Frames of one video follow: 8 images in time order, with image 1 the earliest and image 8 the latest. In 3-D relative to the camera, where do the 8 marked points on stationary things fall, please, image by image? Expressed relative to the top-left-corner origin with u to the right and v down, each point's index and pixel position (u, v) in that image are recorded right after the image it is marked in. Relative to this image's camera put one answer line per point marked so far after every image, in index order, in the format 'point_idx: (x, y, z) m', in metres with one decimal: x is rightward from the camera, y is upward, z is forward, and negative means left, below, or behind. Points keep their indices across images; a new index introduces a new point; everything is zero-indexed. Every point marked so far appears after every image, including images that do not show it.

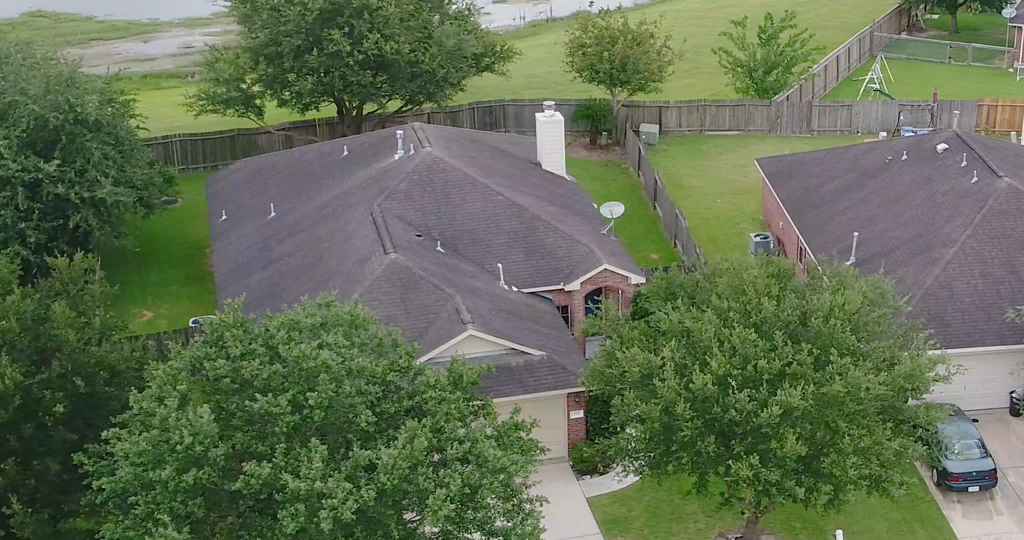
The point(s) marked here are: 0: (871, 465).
0: (+3.9, -2.2, +18.1) m
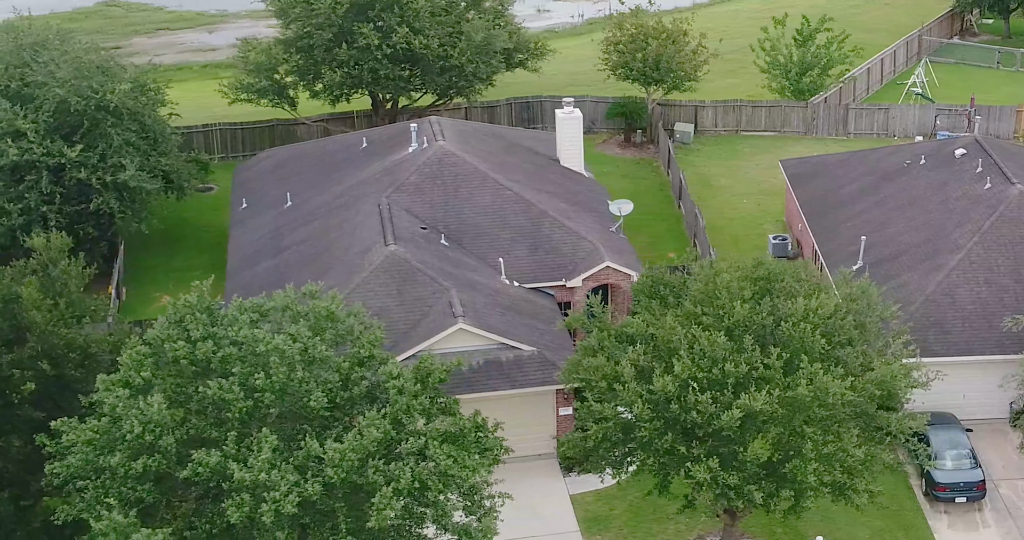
0: (+3.5, -2.2, +17.8) m
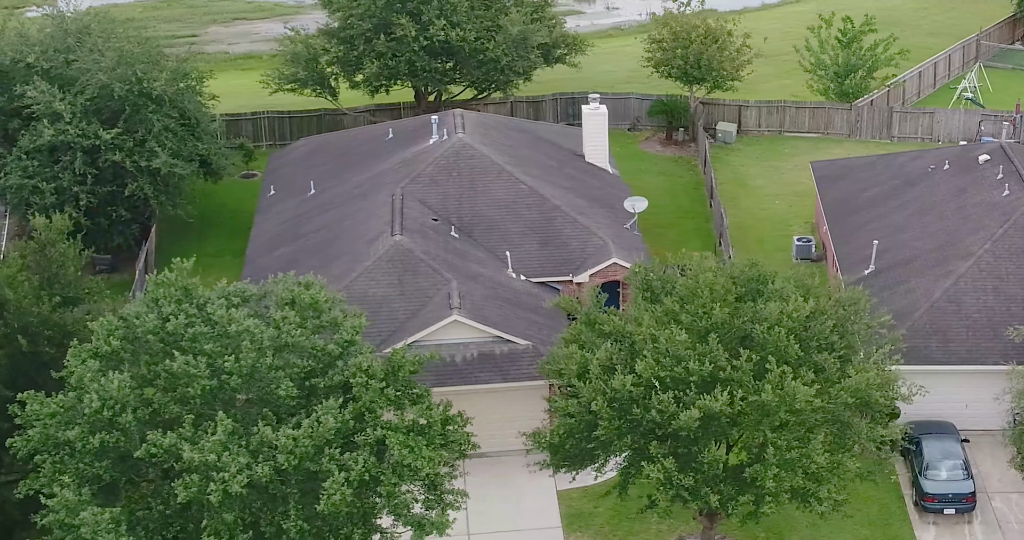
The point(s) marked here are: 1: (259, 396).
0: (+3.0, -2.2, +17.5) m
1: (-2.7, -1.4, +17.9) m
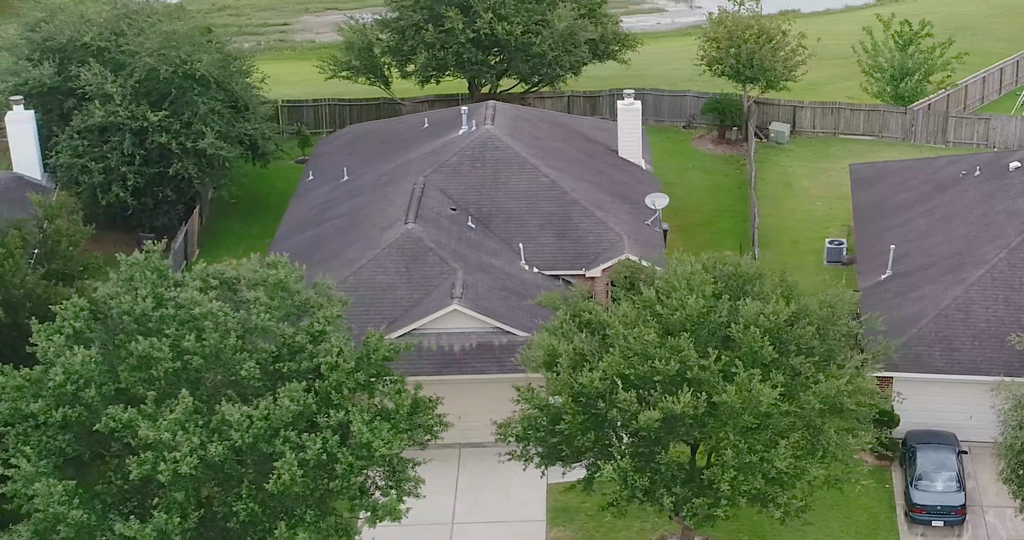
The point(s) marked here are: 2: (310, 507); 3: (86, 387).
0: (+2.5, -2.2, +17.3) m
1: (-3.1, -1.2, +18.0) m
2: (-2.1, -2.5, +17.5) m
3: (-4.5, -1.2, +17.5) m
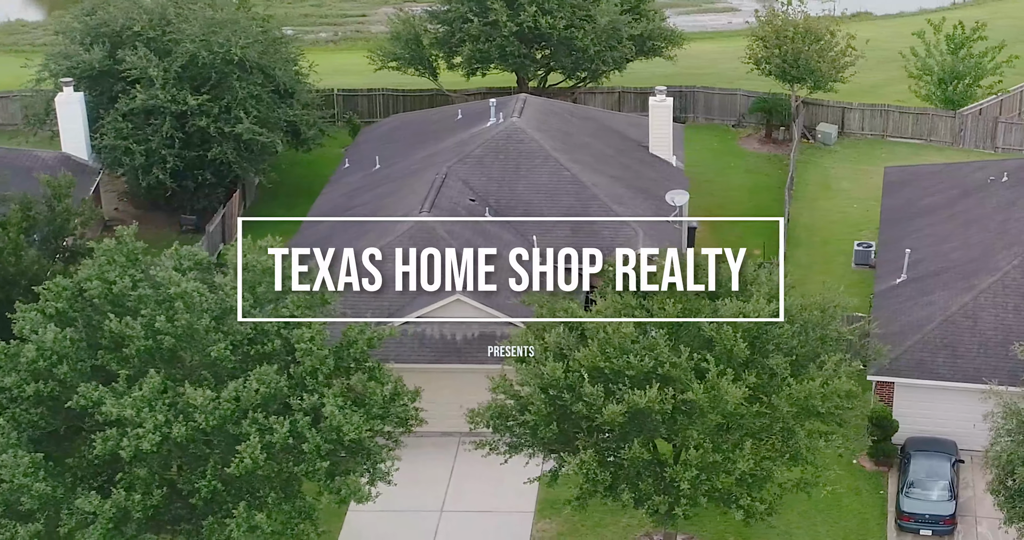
0: (+2.1, -2.2, +17.1) m
1: (-3.4, -0.9, +18.2) m
2: (-2.5, -2.4, +17.6) m
3: (-4.9, -1.0, +17.8) m
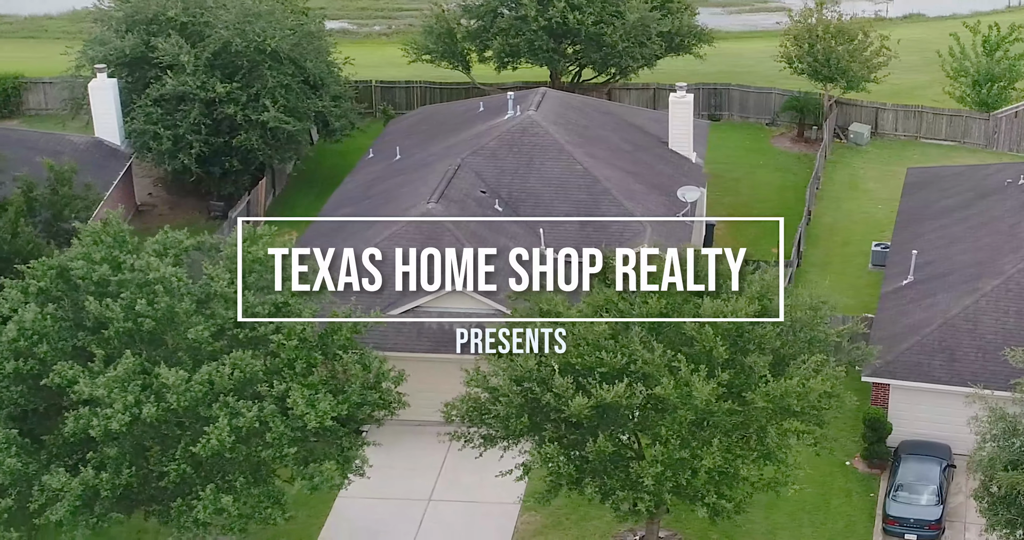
0: (+1.7, -2.2, +17.0) m
1: (-3.7, -0.8, +18.4) m
2: (-2.9, -2.2, +17.8) m
3: (-5.2, -0.8, +18.0) m
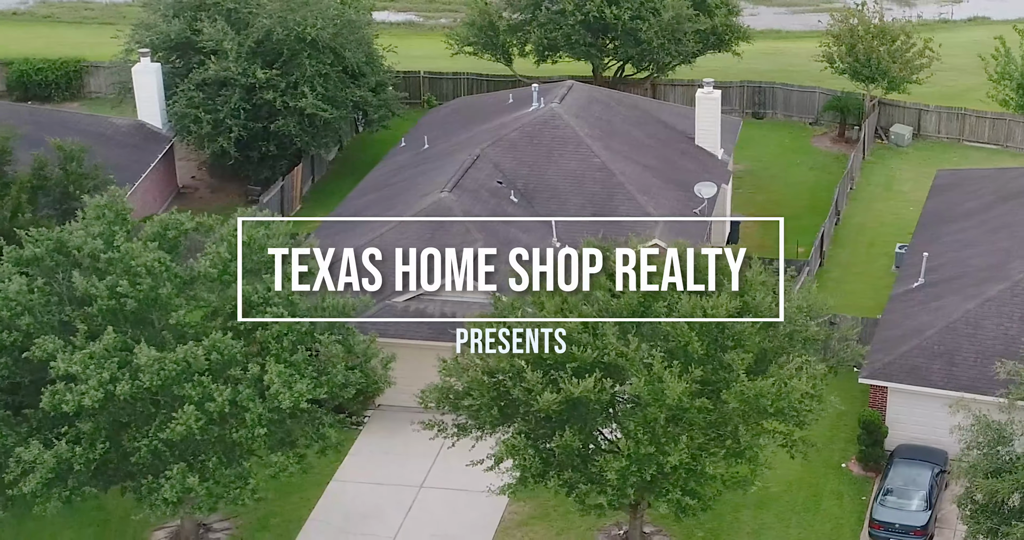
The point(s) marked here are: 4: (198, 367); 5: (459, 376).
0: (+1.4, -2.1, +16.9) m
1: (-4.0, -0.5, +18.6) m
2: (-3.2, -2.0, +18.0) m
3: (-5.4, -0.5, +18.3) m
4: (-3.4, -1.0, +17.9) m
5: (-0.6, -1.2, +18.3) m
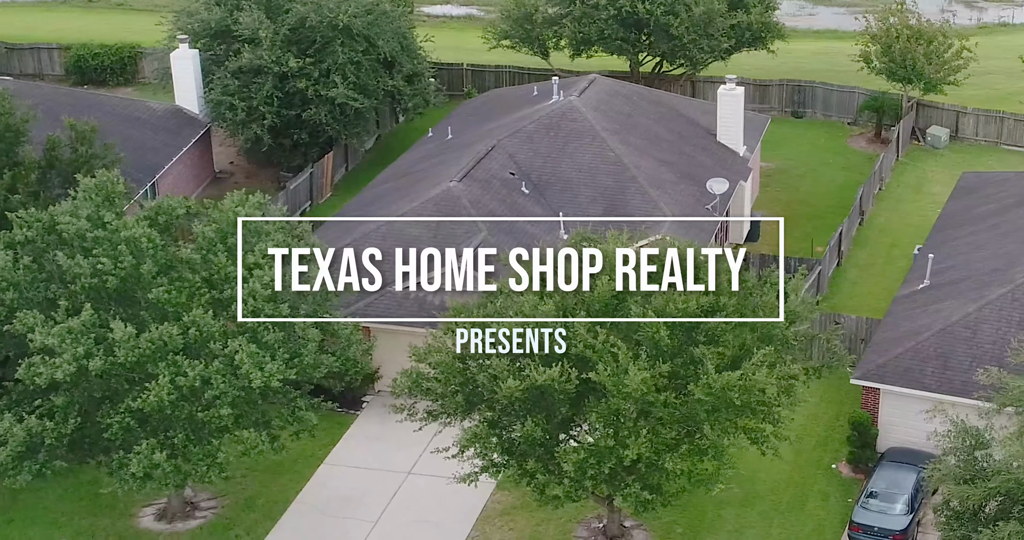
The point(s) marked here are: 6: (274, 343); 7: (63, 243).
0: (+0.9, -2.0, +16.9) m
1: (-4.2, -0.3, +18.9) m
2: (-3.5, -1.8, +18.1) m
3: (-5.7, -0.2, +18.6) m
4: (-3.7, -0.8, +18.1) m
5: (-0.9, -1.0, +18.4) m
6: (-2.7, -0.8, +18.8) m
7: (-5.3, +0.3, +19.5) m
